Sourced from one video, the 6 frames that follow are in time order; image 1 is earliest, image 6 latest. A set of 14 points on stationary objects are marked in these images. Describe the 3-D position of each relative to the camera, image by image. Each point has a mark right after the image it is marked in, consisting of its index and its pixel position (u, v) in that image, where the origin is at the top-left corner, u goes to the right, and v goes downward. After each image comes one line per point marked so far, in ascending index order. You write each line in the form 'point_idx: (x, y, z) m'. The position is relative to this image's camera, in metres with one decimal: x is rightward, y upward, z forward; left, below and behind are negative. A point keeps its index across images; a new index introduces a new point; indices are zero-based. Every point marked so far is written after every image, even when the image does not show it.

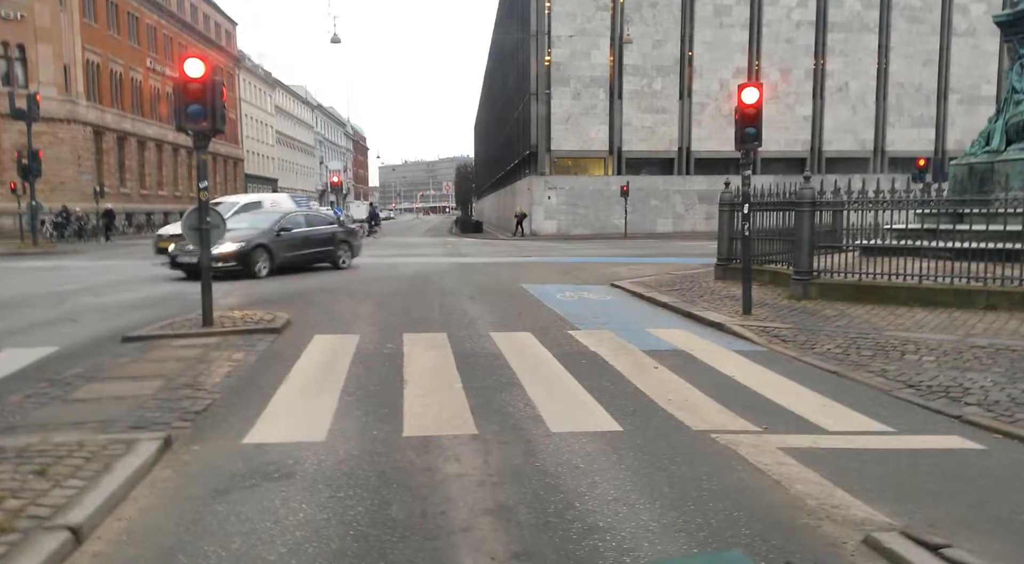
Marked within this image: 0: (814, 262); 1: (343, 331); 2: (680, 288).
0: (+4.9, +0.3, +11.6) m
1: (-2.2, -0.7, +9.6) m
2: (+3.2, -0.1, +13.8) m
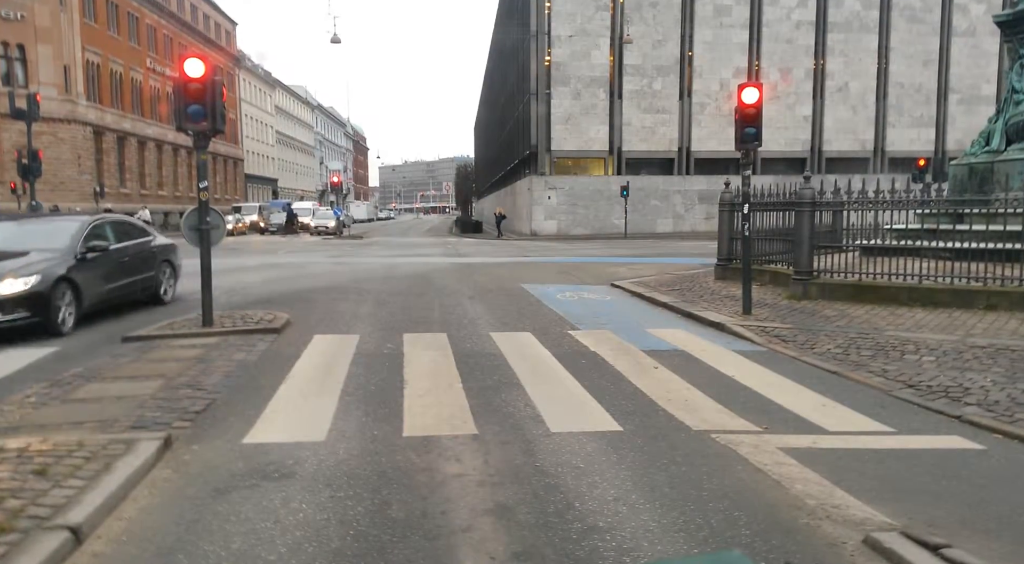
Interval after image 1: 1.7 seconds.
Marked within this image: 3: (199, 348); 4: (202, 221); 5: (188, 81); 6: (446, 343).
0: (+4.9, +0.3, +11.6) m
1: (-2.2, -0.7, +9.6) m
2: (+3.2, -0.1, +13.8) m
3: (-3.5, -0.7, +8.2) m
4: (-3.9, +0.8, +9.1) m
5: (-4.0, +2.4, +8.9) m
6: (-0.8, -0.8, +8.8) m
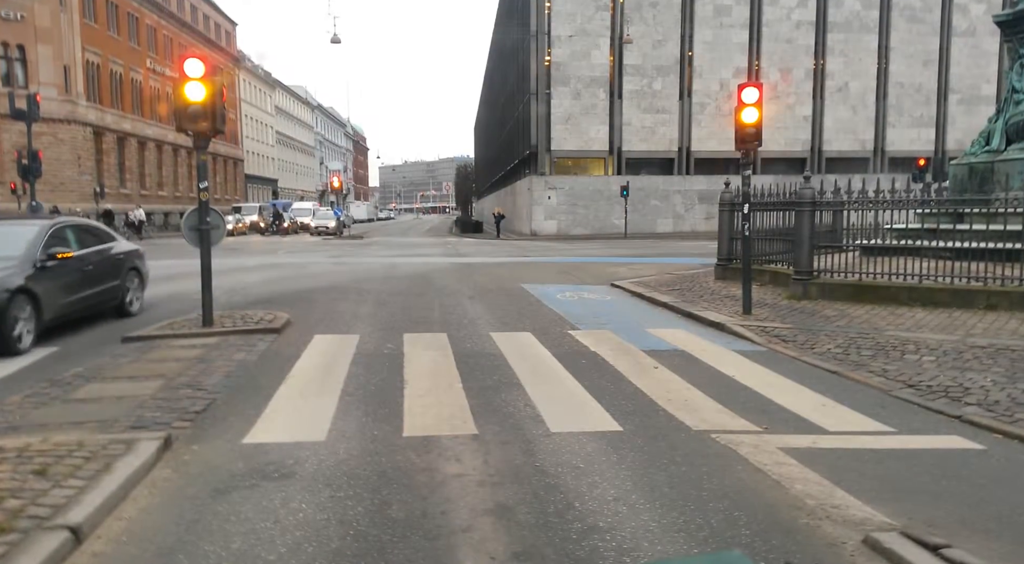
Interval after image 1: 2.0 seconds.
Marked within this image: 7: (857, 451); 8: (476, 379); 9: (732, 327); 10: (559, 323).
0: (+4.9, +0.3, +11.6) m
1: (-2.2, -0.7, +9.6) m
2: (+3.2, -0.1, +13.8) m
3: (-3.5, -0.7, +8.2) m
4: (-3.9, +0.8, +9.1) m
5: (-4.0, +2.4, +8.9) m
6: (-0.8, -0.8, +8.8) m
7: (+2.4, -1.2, +5.0) m
8: (-0.3, -0.9, +7.0) m
9: (+2.9, -0.6, +9.5) m
10: (+0.7, -0.6, +10.4) m
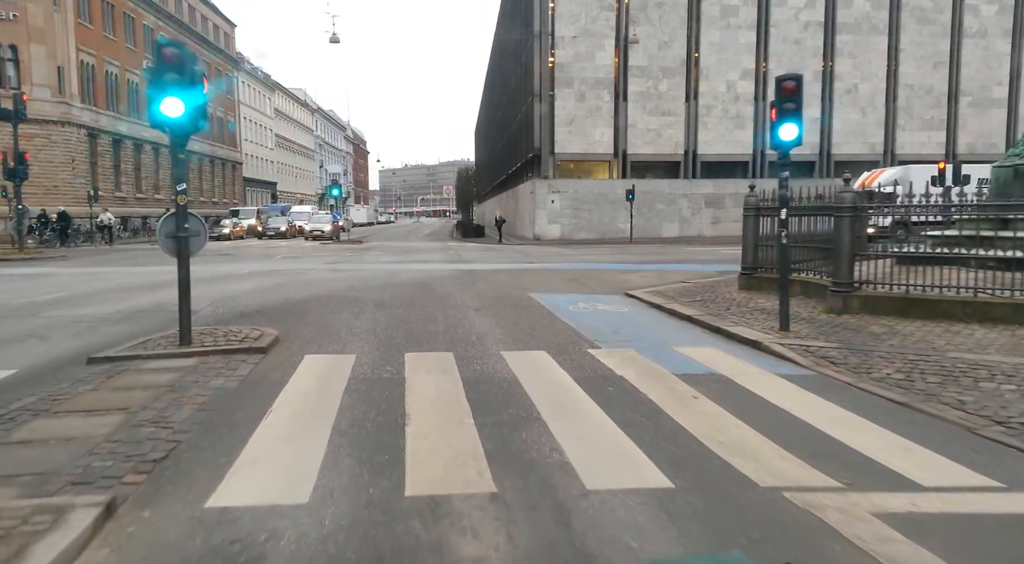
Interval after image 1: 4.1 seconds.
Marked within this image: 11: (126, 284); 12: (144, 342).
0: (+5.0, +0.2, +10.6) m
1: (-2.1, -0.8, +8.6) m
2: (+3.4, -0.3, +12.8) m
3: (-3.4, -0.9, +7.2) m
4: (-3.8, +0.6, +8.1) m
5: (-3.8, +2.2, +7.9) m
6: (-0.6, -0.9, +7.8) m
7: (+2.6, -1.3, +4.0) m
8: (-0.2, -1.1, +6.0) m
9: (+3.1, -0.8, +8.5) m
10: (+0.8, -0.8, +9.4) m
11: (-9.0, 0.0, +16.7) m
12: (-4.3, -0.7, +8.4) m
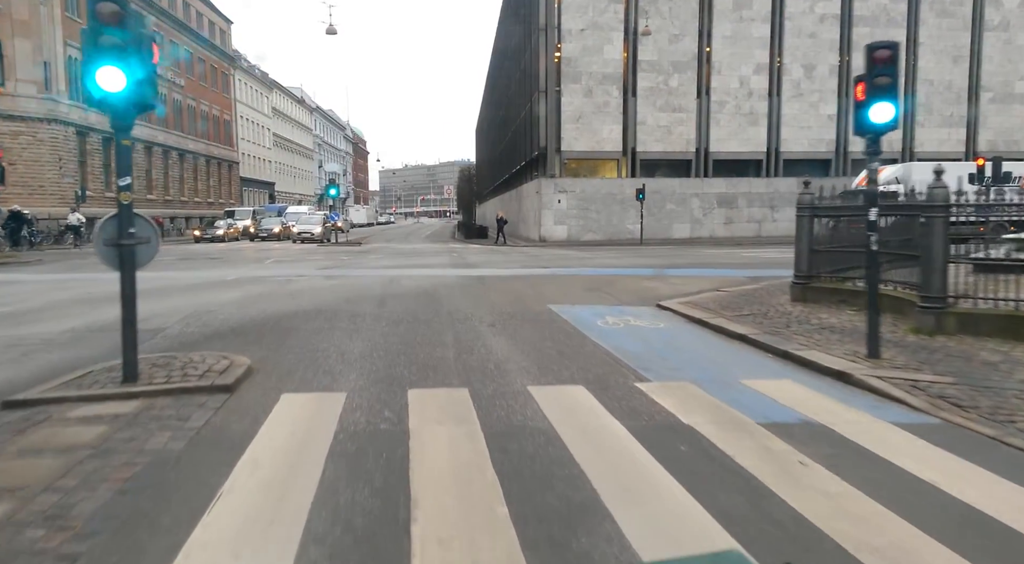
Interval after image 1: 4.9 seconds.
0: (+5.3, 0.0, +8.9) m
1: (-1.8, -1.0, +6.9) m
2: (+3.7, -0.5, +11.1) m
3: (-3.1, -1.1, +5.5) m
4: (-3.5, +0.4, +6.4) m
5: (-3.5, +2.1, +6.2) m
6: (-0.4, -1.1, +6.1) m
7: (+2.9, -1.5, +2.3) m
8: (+0.1, -1.3, +4.3) m
9: (+3.3, -0.9, +6.8) m
10: (+1.1, -0.9, +7.7) m
11: (-8.7, -0.2, +15.0) m
12: (-4.0, -0.9, +6.7) m
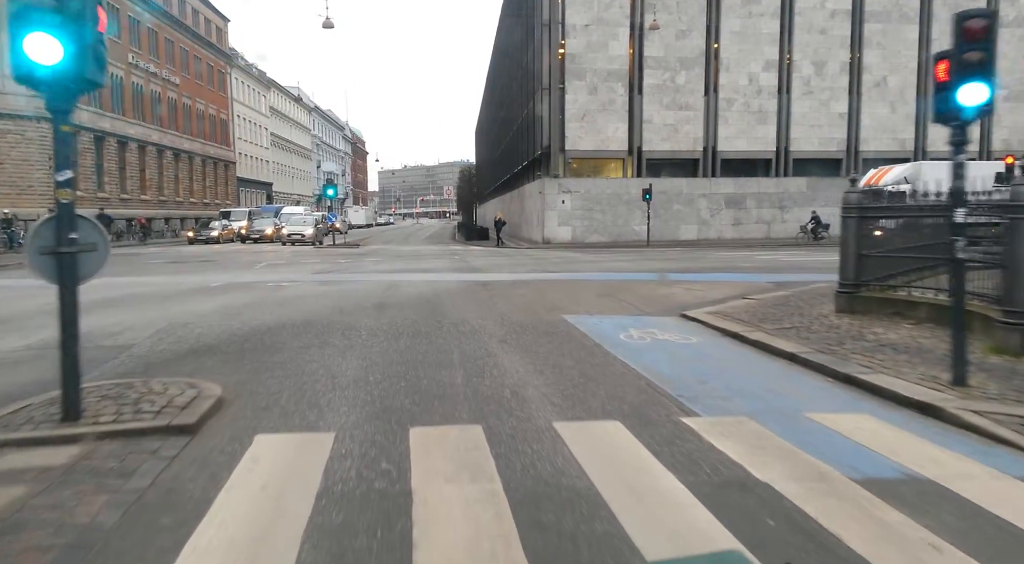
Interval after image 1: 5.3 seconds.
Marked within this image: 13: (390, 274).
0: (+5.5, -0.1, +7.8) m
1: (-1.6, -1.1, +5.7) m
2: (+3.8, -0.6, +9.9) m
3: (-2.9, -1.2, +4.3) m
4: (-3.3, +0.3, +5.3) m
5: (-3.3, +1.9, +5.0) m
6: (-0.2, -1.2, +4.9) m
7: (+3.0, -1.6, +1.2) m
8: (+0.3, -1.4, +3.1) m
9: (+3.5, -1.1, +5.7) m
10: (+1.3, -1.1, +6.6) m
11: (-8.5, -0.4, +13.9) m
12: (-3.8, -1.0, +5.5) m
13: (-3.2, +0.2, +19.2) m
